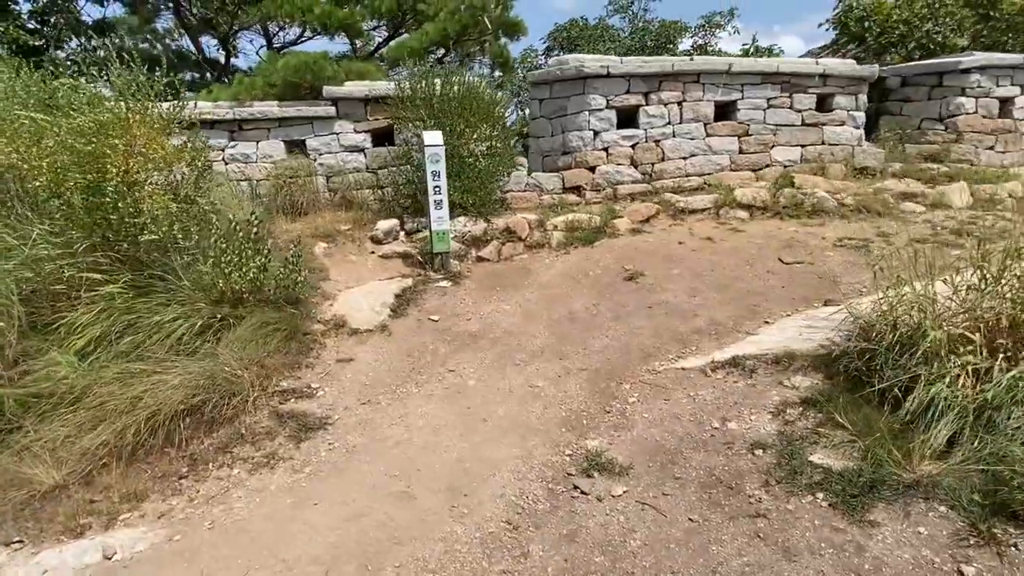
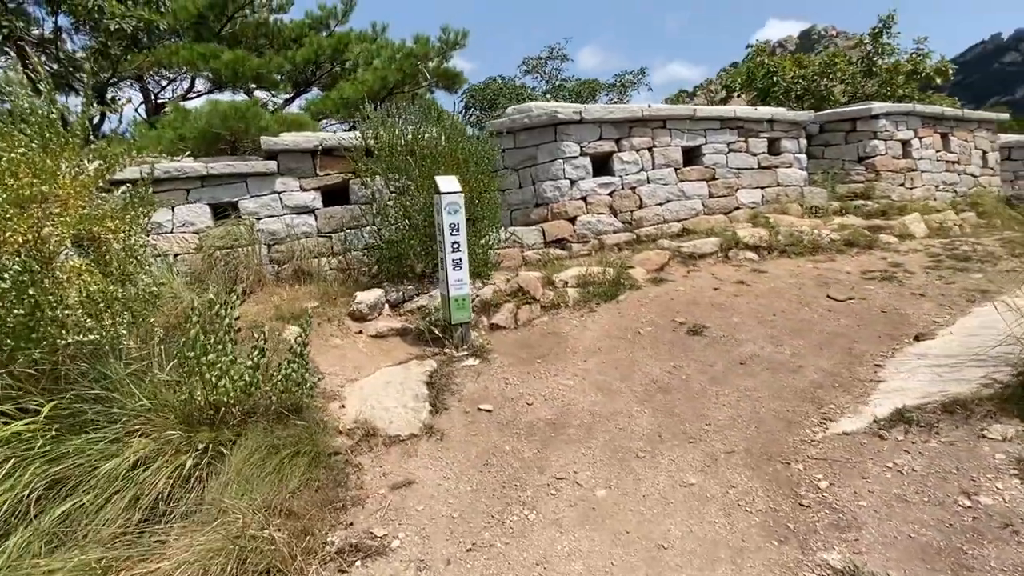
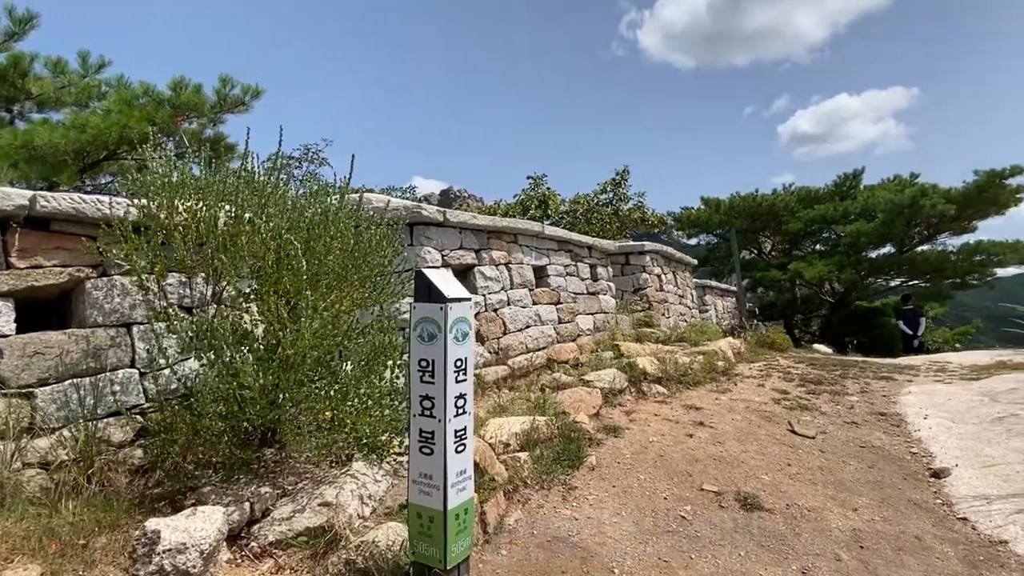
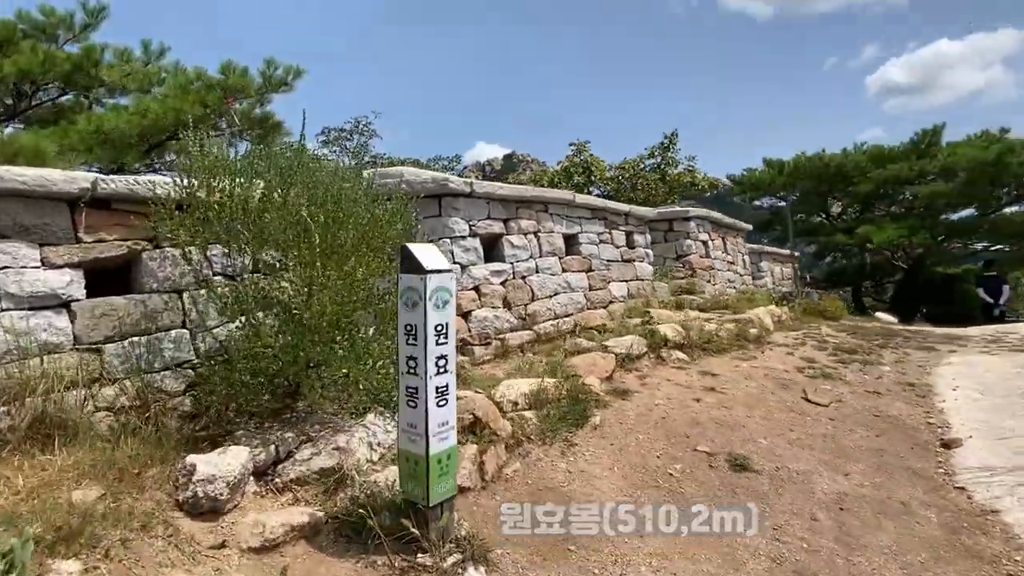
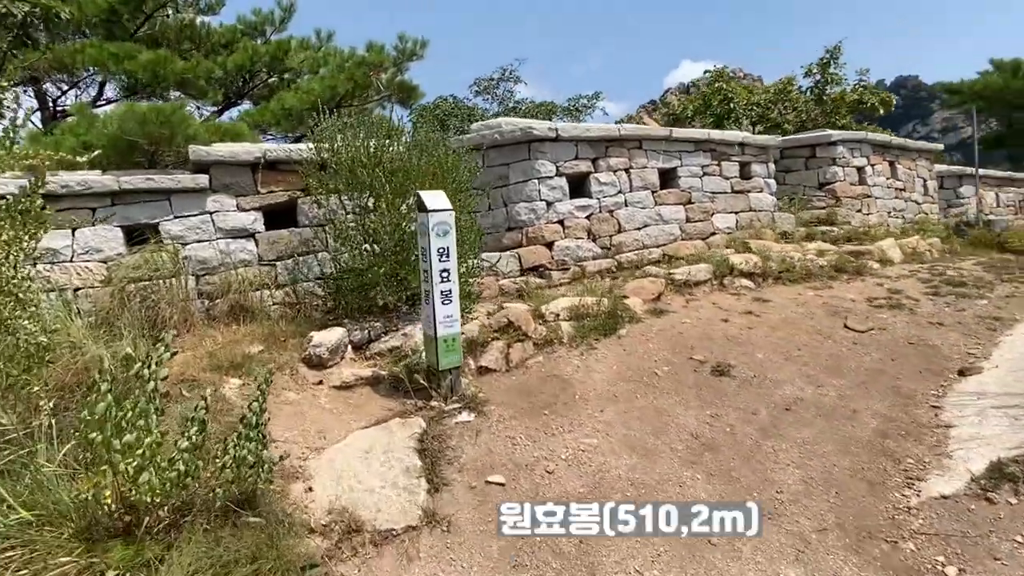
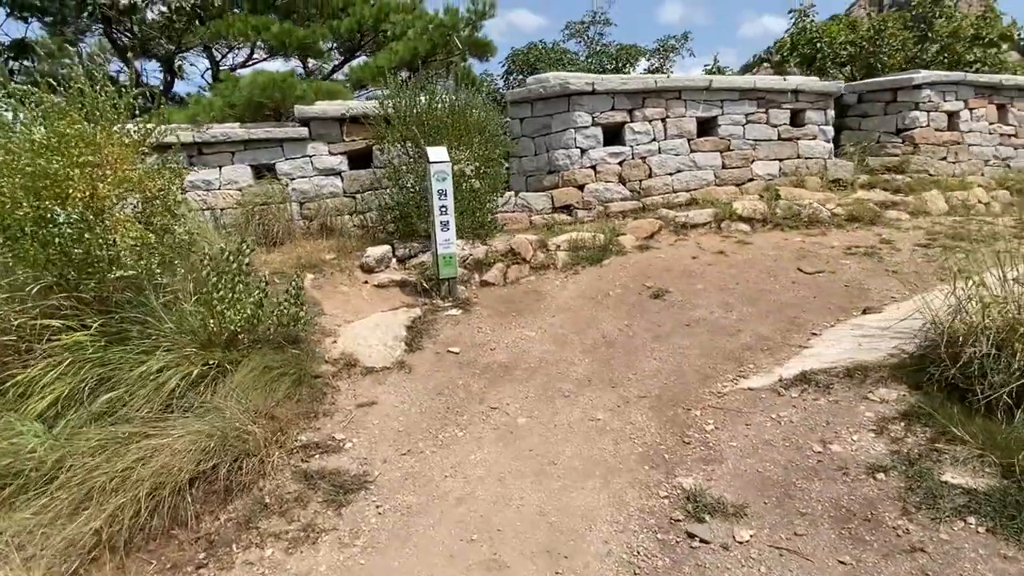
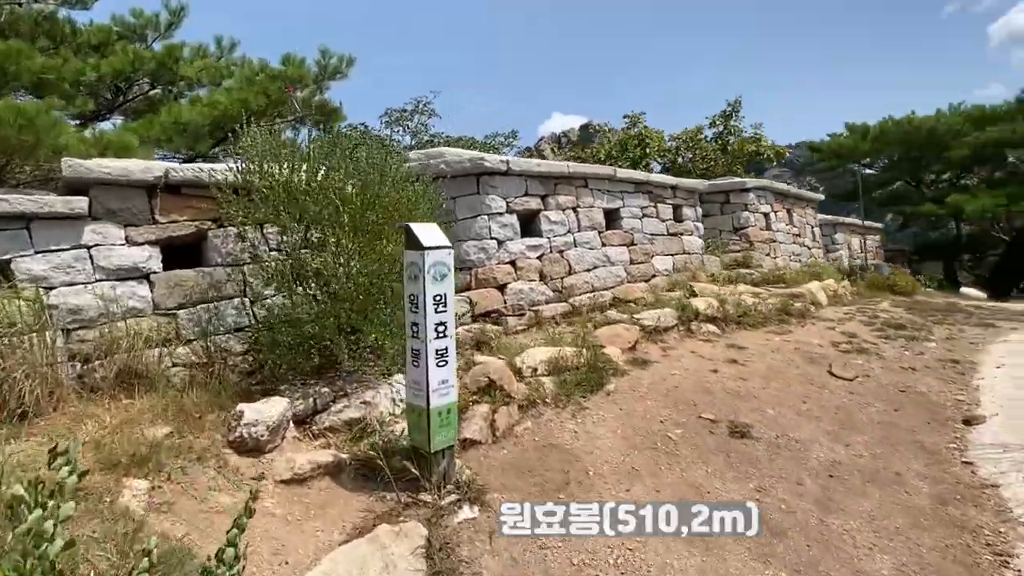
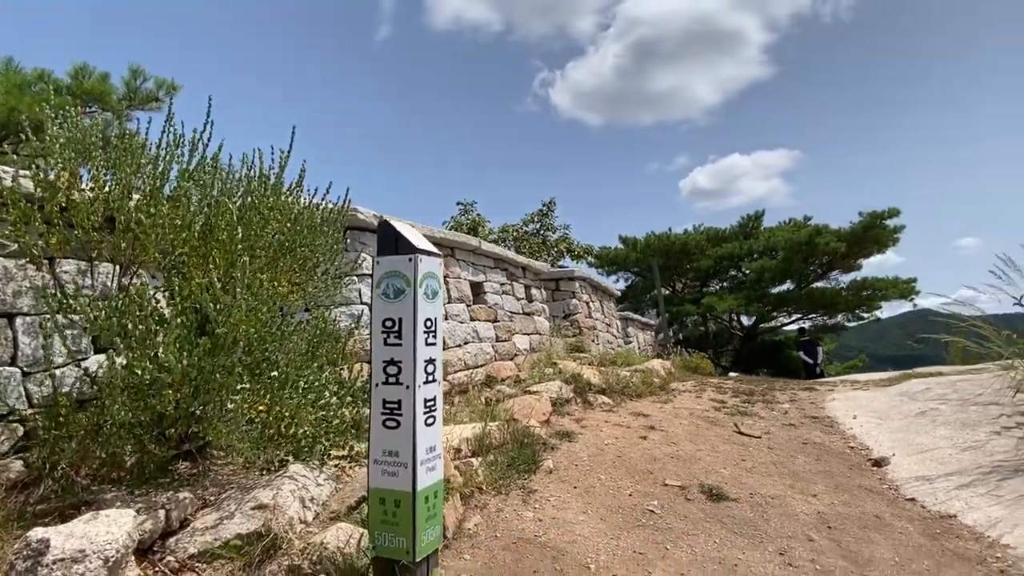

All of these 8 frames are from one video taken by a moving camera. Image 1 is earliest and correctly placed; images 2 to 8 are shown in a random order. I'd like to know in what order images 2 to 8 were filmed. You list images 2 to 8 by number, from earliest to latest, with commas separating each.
6, 2, 5, 7, 4, 3, 8
